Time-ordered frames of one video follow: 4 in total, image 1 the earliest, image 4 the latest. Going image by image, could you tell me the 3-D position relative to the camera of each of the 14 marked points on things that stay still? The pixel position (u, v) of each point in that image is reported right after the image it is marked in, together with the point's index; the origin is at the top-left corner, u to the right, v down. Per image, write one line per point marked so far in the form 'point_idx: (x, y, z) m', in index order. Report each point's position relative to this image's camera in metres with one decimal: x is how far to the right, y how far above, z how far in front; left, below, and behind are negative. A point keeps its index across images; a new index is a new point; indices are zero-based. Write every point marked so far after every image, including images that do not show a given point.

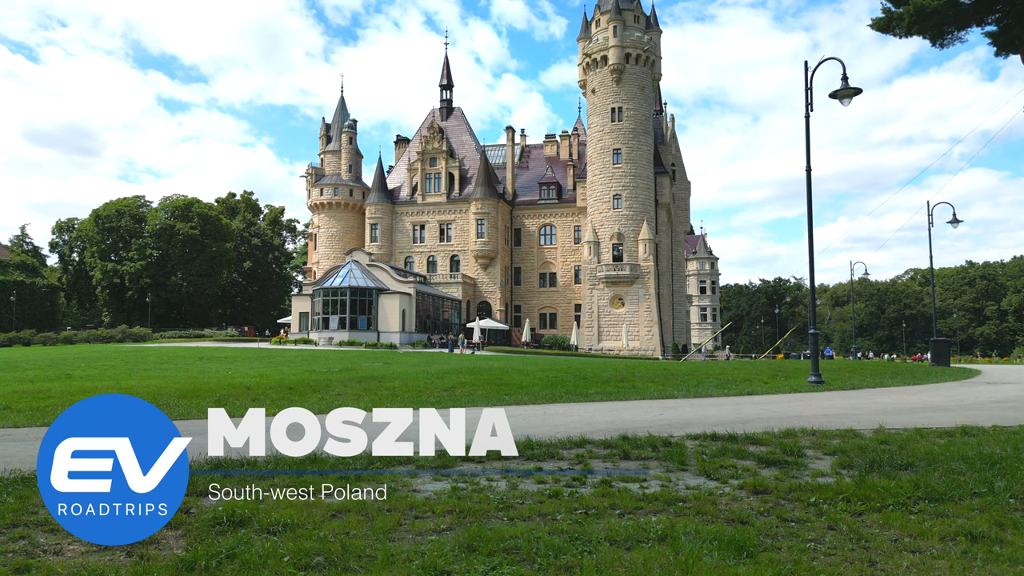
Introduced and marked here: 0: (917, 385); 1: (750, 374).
0: (+5.9, -1.4, +10.0) m
1: (+3.4, -1.2, +10.0) m
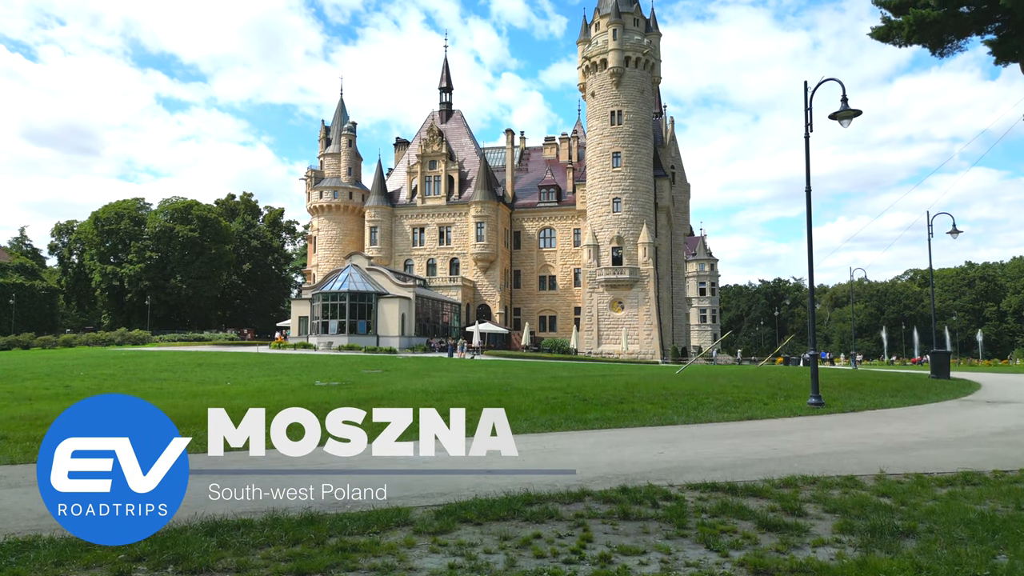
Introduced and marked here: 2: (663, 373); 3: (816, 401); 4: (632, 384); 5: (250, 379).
0: (+5.9, -1.7, +10.0) m
1: (+3.4, -1.5, +10.0) m
2: (+3.2, -1.8, +14.6) m
3: (+4.0, -1.5, +9.1) m
4: (+1.9, -1.5, +11.1) m
5: (-7.3, -2.5, +19.3) m
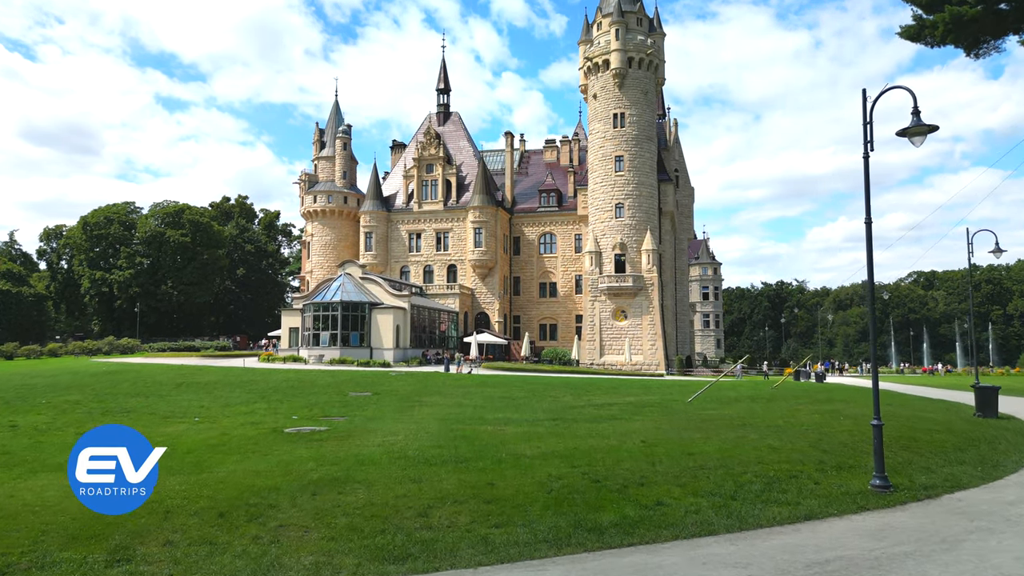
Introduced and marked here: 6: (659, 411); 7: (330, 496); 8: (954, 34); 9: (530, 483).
0: (+5.8, -2.3, +8.3) m
1: (+3.4, -2.1, +8.3) m
2: (+3.2, -2.4, +12.9) m
3: (+3.9, -2.1, +7.4) m
4: (+1.9, -2.1, +9.5) m
5: (-7.3, -3.1, +17.6) m
6: (+3.2, -2.6, +14.9) m
7: (-1.9, -2.2, +7.1) m
8: (+11.3, +6.5, +17.7) m
9: (+0.2, -2.1, +7.4) m
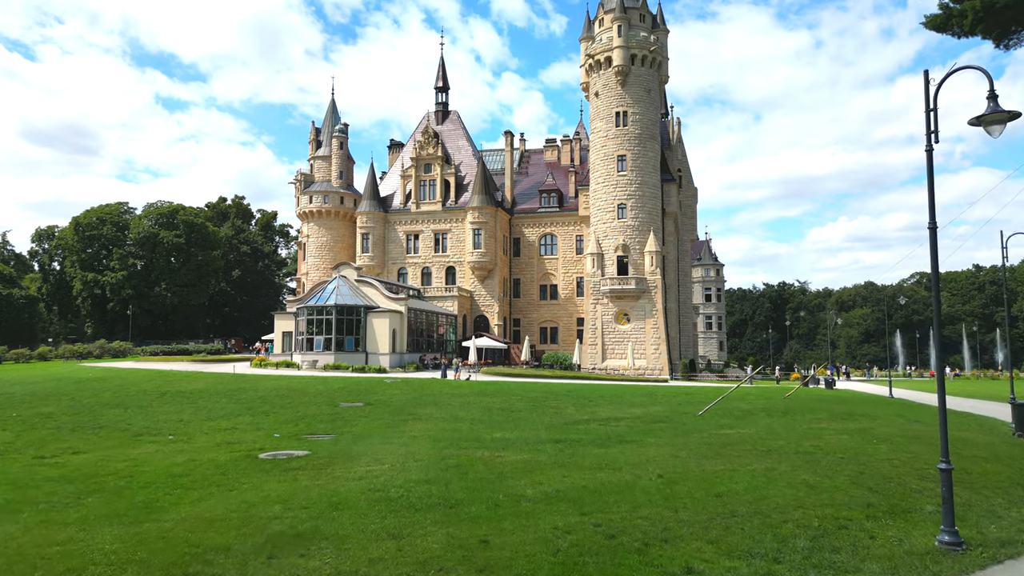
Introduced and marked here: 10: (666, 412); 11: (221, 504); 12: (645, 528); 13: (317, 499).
0: (+5.8, -2.4, +7.2) m
1: (+3.4, -2.3, +7.2) m
2: (+3.2, -2.6, +11.8) m
3: (+3.9, -2.2, +6.2) m
4: (+1.9, -2.3, +8.3) m
5: (-7.3, -3.3, +16.4) m
6: (+3.1, -2.8, +13.7) m
7: (-1.9, -2.3, +5.9) m
8: (+11.3, +6.3, +16.5) m
9: (+0.2, -2.3, +6.2) m
10: (+4.2, -3.4, +18.9) m
11: (-3.2, -2.4, +7.7) m
12: (+1.2, -2.2, +6.5) m
13: (-2.1, -2.3, +7.7) m
